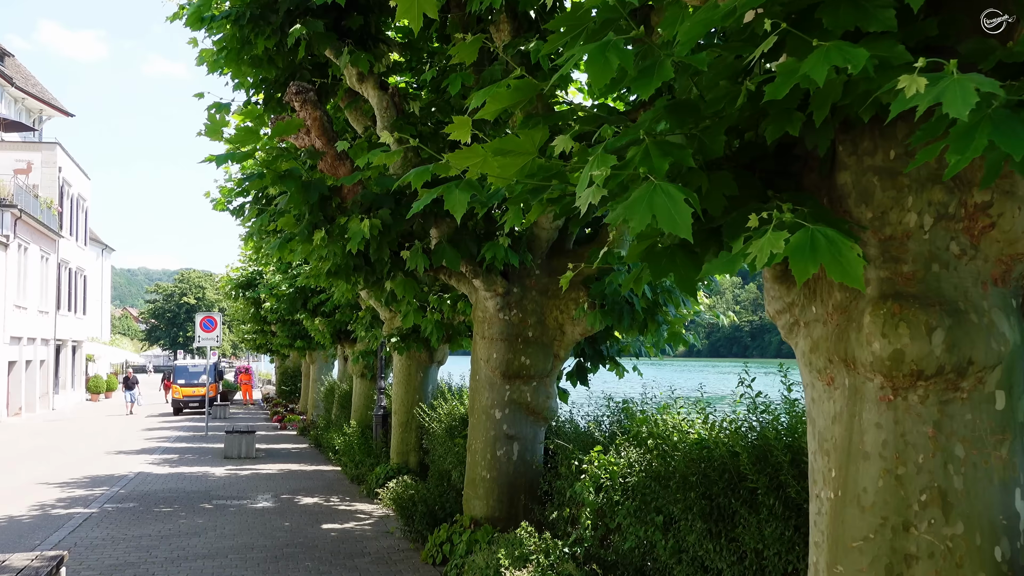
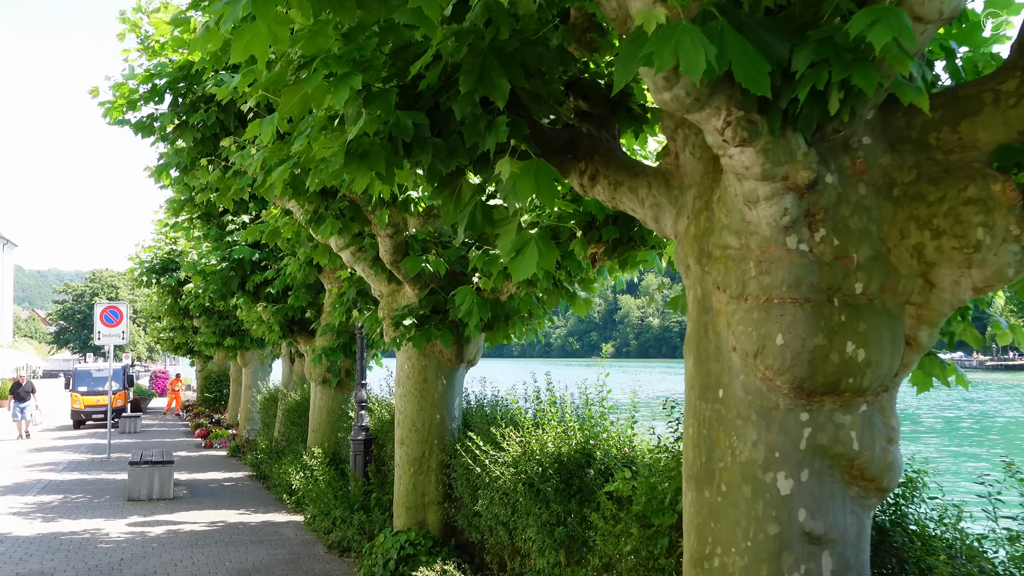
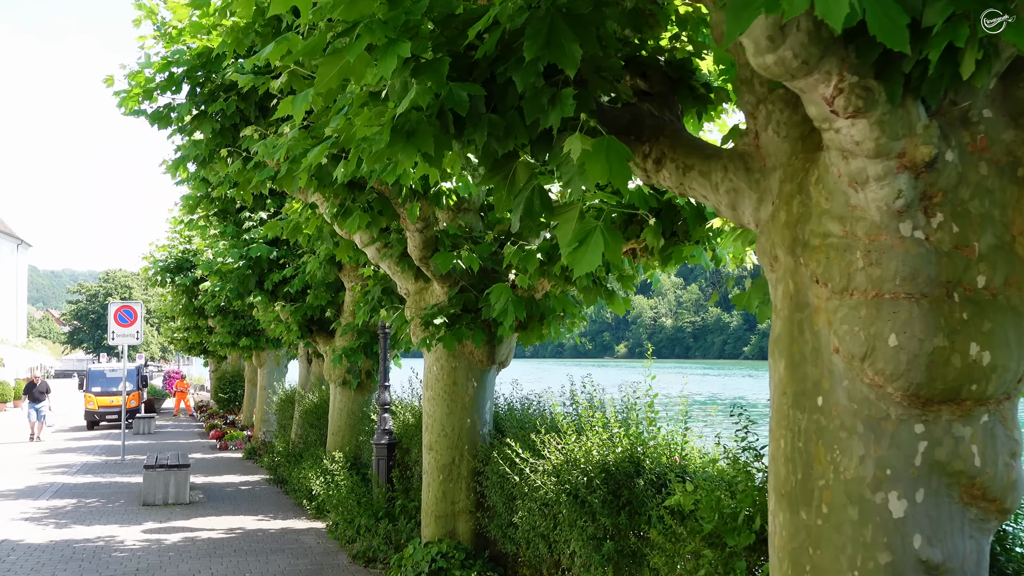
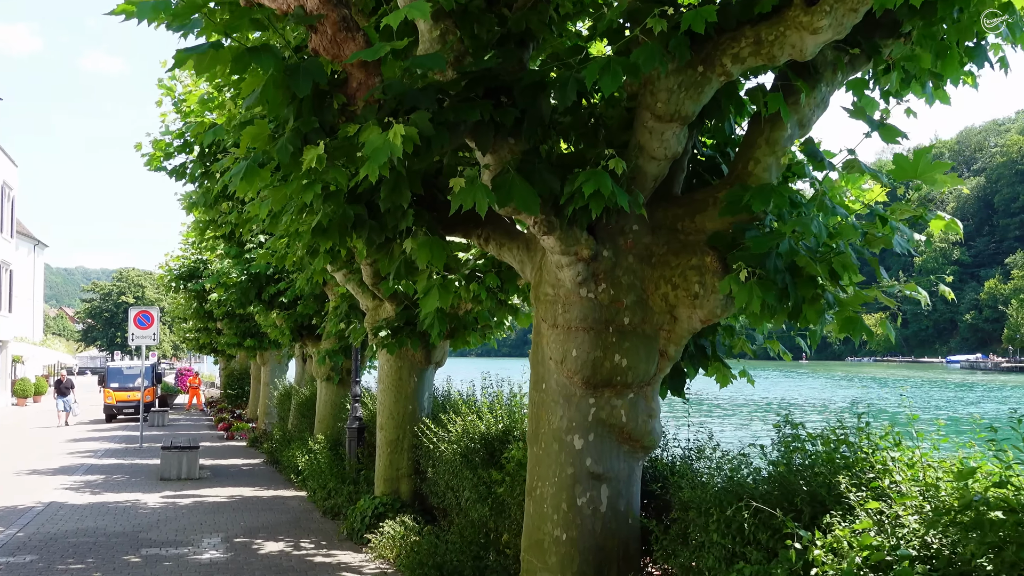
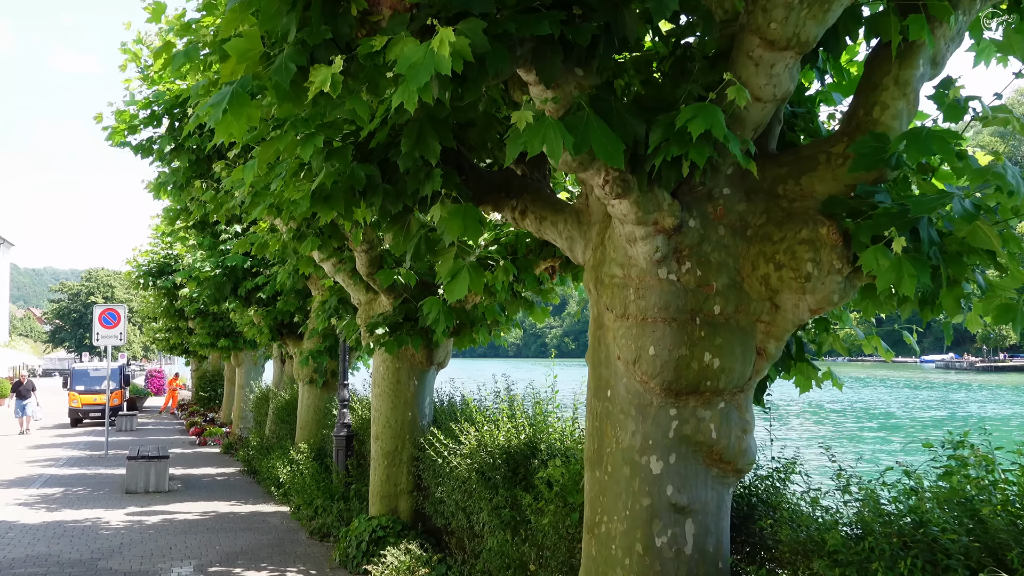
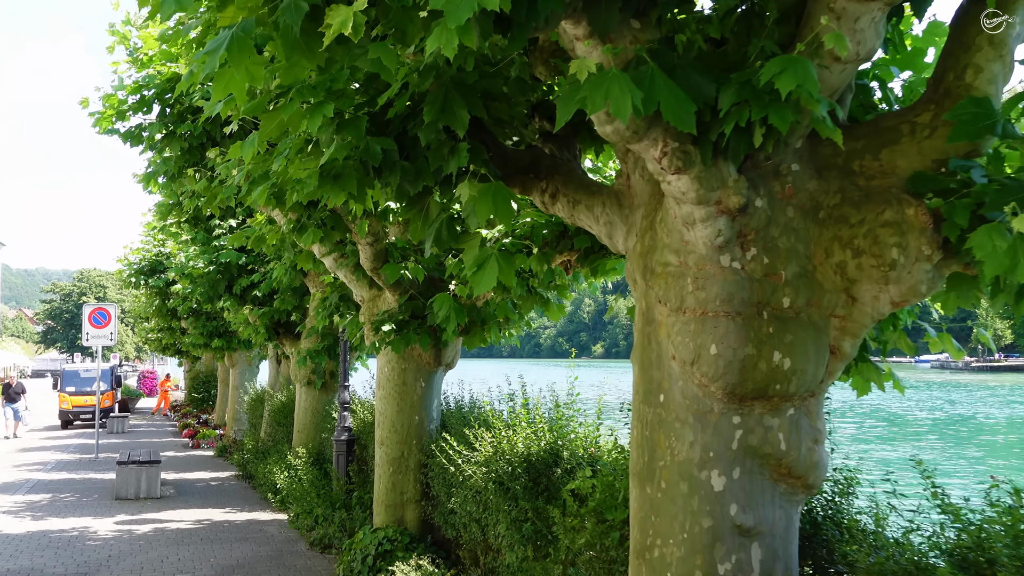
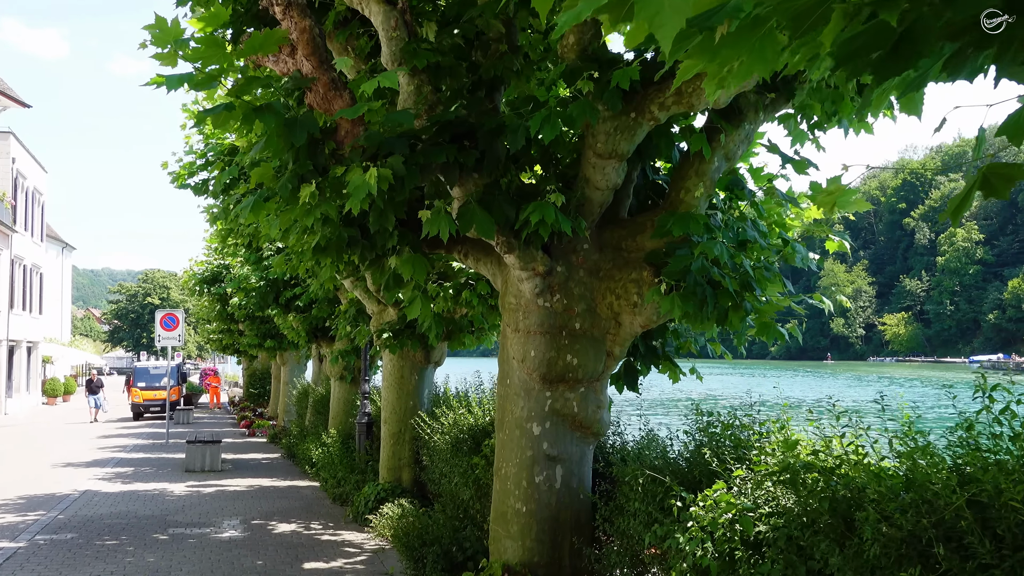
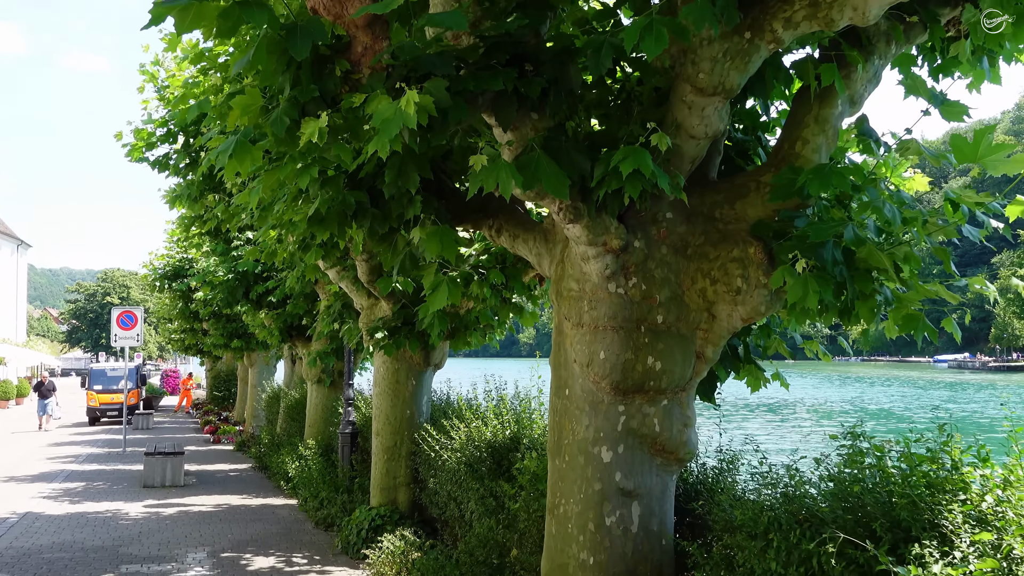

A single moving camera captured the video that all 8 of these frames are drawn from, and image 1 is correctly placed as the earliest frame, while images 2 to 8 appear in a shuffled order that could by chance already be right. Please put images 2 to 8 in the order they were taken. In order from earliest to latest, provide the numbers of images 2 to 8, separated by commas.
7, 4, 8, 5, 6, 2, 3
